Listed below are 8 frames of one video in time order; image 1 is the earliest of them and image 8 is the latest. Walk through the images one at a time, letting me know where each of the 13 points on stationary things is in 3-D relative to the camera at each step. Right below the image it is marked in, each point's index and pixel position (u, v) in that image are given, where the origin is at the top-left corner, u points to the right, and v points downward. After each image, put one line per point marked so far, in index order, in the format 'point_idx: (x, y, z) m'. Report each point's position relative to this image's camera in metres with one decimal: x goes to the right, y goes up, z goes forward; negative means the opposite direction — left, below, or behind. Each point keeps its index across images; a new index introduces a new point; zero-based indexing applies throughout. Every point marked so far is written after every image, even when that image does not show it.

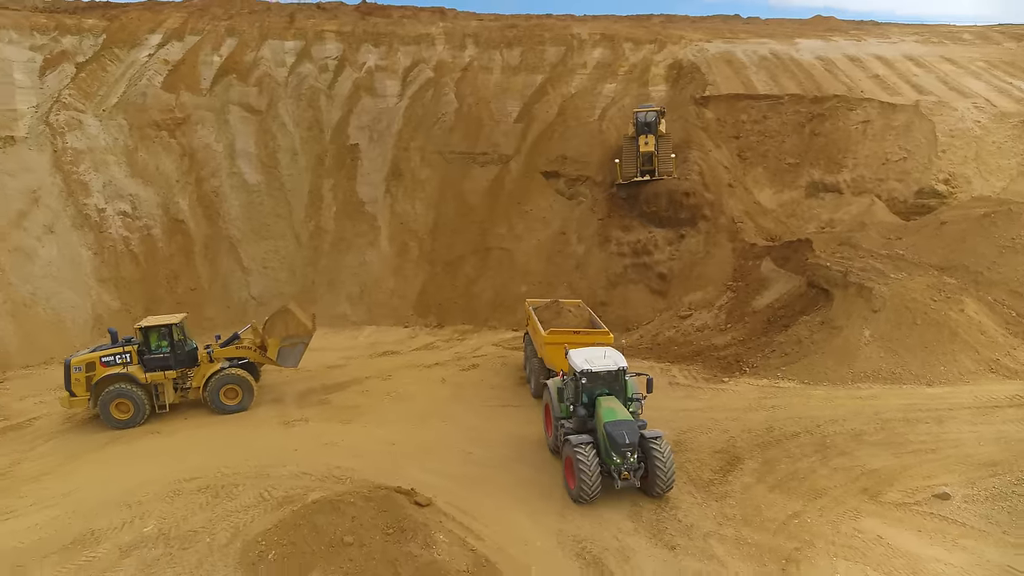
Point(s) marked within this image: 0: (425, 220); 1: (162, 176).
0: (-1.9, +1.5, +16.5) m
1: (-7.7, +2.5, +16.3) m
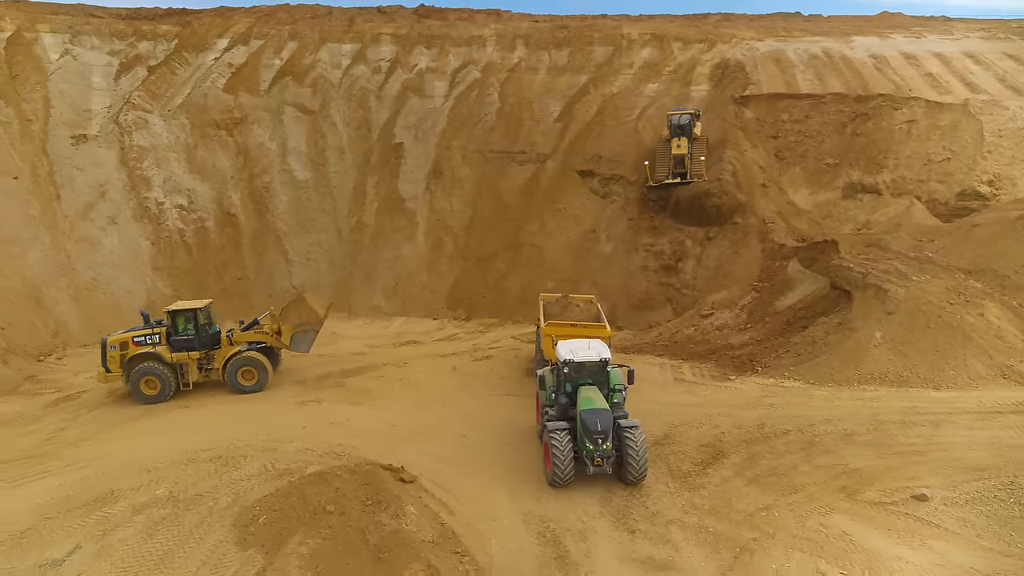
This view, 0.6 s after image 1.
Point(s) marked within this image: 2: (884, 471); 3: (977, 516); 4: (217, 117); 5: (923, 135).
0: (-1.2, +1.6, +17.0) m
1: (-6.9, +2.7, +17.4) m
2: (+3.8, -1.9, +7.6) m
3: (+4.3, -2.1, +6.9) m
4: (-7.4, +4.3, +18.6) m
5: (+8.6, +3.2, +15.6) m
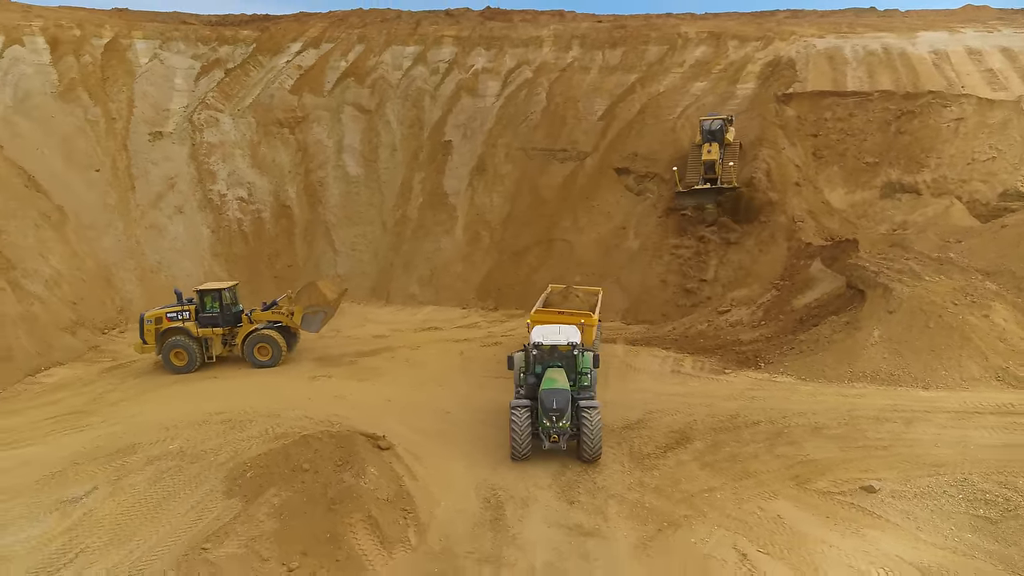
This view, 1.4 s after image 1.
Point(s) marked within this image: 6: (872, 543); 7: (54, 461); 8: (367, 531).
0: (-0.3, +1.8, +17.6) m
1: (-5.9, +3.1, +18.7) m
2: (+3.4, -1.8, +7.7) m
3: (+3.8, -2.1, +6.9) m
4: (-6.2, +4.6, +20.0) m
5: (+9.3, +3.1, +15.0) m
6: (+3.2, -2.2, +6.5) m
7: (-5.4, -2.0, +8.7) m
8: (-1.2, -2.1, +6.4) m
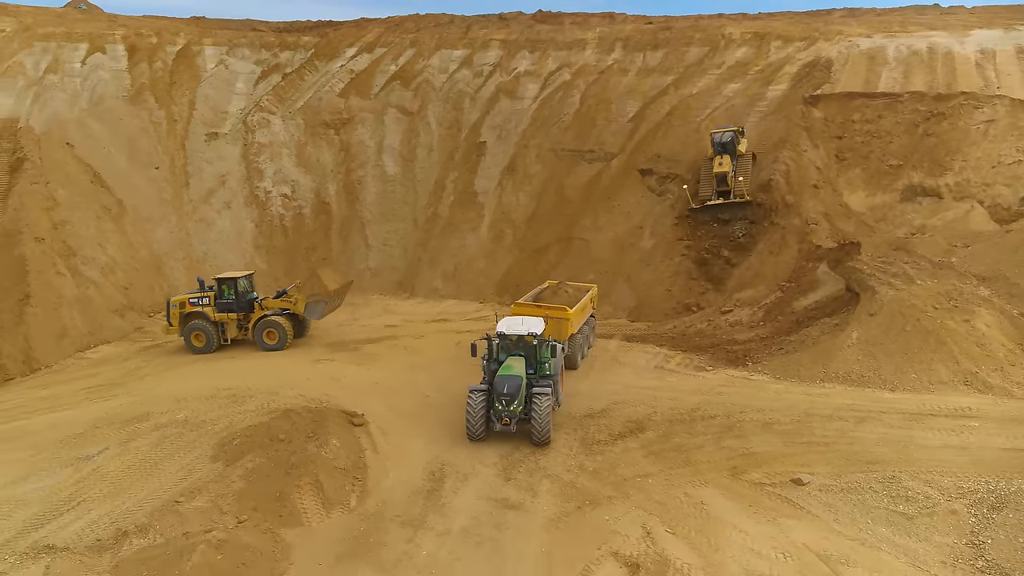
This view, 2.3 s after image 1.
0: (+0.3, +1.9, +18.2) m
1: (-5.2, +3.3, +19.9) m
2: (+2.9, -1.8, +7.9) m
3: (+3.2, -2.1, +7.1) m
4: (-5.3, +4.9, +21.2) m
5: (+9.6, +3.0, +14.6) m
6: (+2.5, -2.2, +6.7) m
7: (-5.8, -1.8, +9.9) m
8: (-1.9, -2.0, +7.1) m
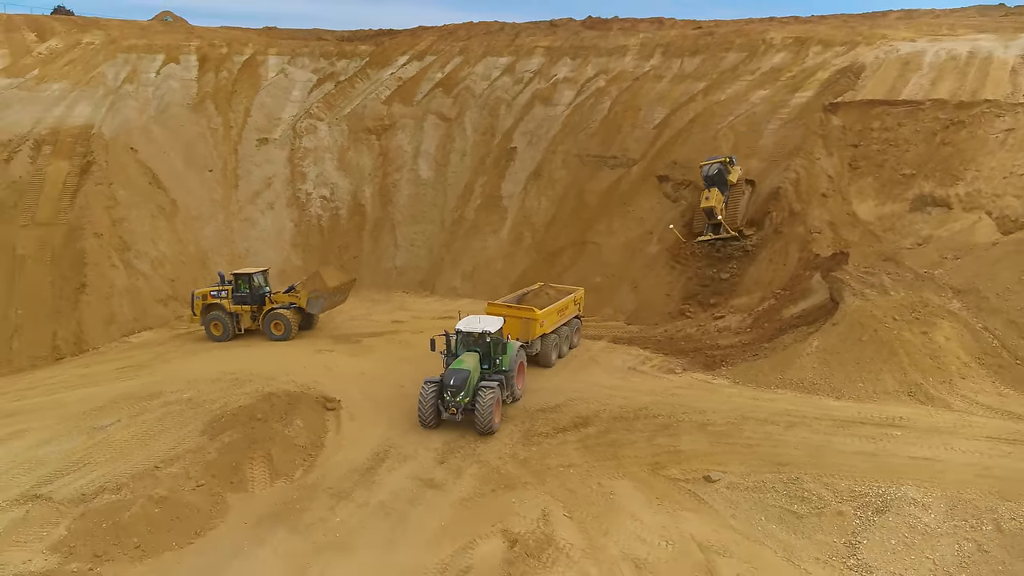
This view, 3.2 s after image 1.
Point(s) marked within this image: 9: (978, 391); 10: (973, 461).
0: (+0.9, +1.9, +18.8) m
1: (-4.4, +3.4, +21.1) m
2: (+2.1, -1.9, +8.4) m
3: (+2.4, -2.1, +7.5) m
4: (-4.3, +5.0, +22.4) m
5: (+9.7, +2.7, +14.2) m
6: (+1.6, -2.3, +7.2) m
7: (-6.2, -1.7, +11.2) m
8: (-2.7, -1.9, +8.1) m
9: (+5.6, -1.3, +9.0) m
10: (+4.5, -1.7, +7.3) m
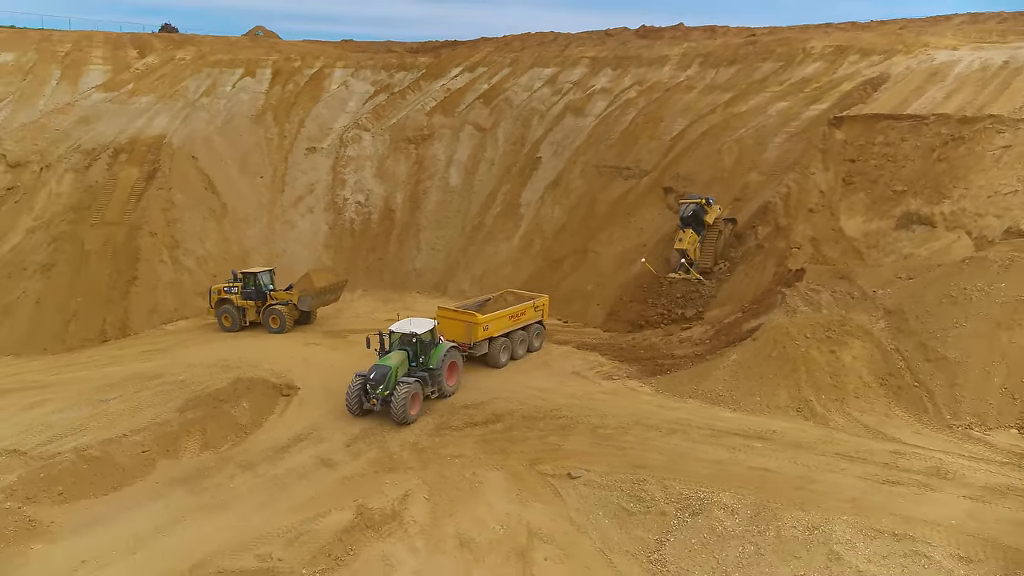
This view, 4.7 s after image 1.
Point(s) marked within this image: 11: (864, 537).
0: (+1.2, +1.7, +19.6) m
1: (-3.6, +3.4, +22.6) m
2: (+0.8, -2.0, +9.1) m
3: (+0.9, -2.3, +8.2) m
4: (-3.3, +5.0, +23.9) m
5: (+9.3, +2.3, +13.8) m
6: (+0.1, -2.4, +8.0) m
7: (-7.0, -1.6, +13.2) m
8: (-4.0, -1.9, +9.5) m
9: (+4.4, -1.5, +9.2) m
10: (+3.0, -1.9, +7.7) m
11: (+3.0, -2.1, +6.4) m
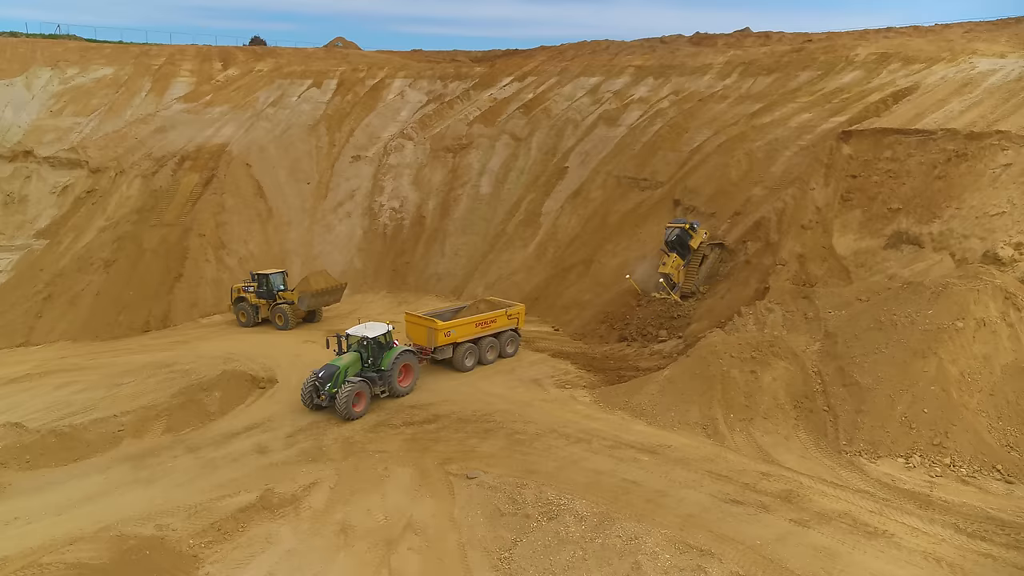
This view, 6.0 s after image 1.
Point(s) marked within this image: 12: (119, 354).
0: (+1.6, +1.5, +20.1) m
1: (-2.6, +3.3, +23.7) m
2: (-0.3, -2.2, +9.7) m
3: (-0.4, -2.5, +8.8) m
4: (-2.1, +4.9, +25.0) m
5: (+8.8, +1.9, +13.2) m
6: (-1.2, -2.6, +8.8) m
7: (-7.5, -1.5, +14.9) m
8: (-5.1, -2.0, +10.8) m
9: (+3.2, -1.8, +9.3) m
10: (+1.6, -2.2, +8.0) m
11: (+1.5, -2.4, +6.7) m
12: (-8.5, -1.4, +16.0) m
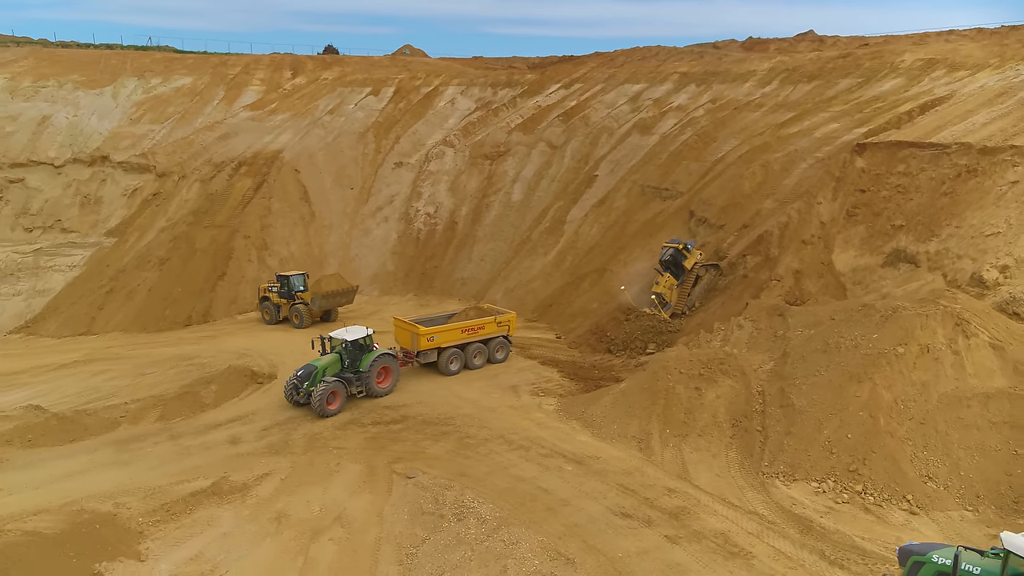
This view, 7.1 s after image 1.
0: (+2.2, +1.3, +20.4) m
1: (-1.6, +3.2, +24.5) m
2: (-1.1, -2.4, +10.3) m
3: (-1.3, -2.6, +9.4) m
4: (-0.8, +4.8, +25.6) m
5: (+8.5, +1.5, +12.6) m
6: (-2.1, -2.7, +9.5) m
7: (-7.6, -1.5, +16.3) m
8: (-5.7, -2.0, +12.0) m
9: (+2.4, -2.1, +9.5) m
10: (+0.6, -2.4, +8.4) m
11: (+0.3, -2.6, +7.1) m
12: (-8.4, -1.4, +17.5) m
